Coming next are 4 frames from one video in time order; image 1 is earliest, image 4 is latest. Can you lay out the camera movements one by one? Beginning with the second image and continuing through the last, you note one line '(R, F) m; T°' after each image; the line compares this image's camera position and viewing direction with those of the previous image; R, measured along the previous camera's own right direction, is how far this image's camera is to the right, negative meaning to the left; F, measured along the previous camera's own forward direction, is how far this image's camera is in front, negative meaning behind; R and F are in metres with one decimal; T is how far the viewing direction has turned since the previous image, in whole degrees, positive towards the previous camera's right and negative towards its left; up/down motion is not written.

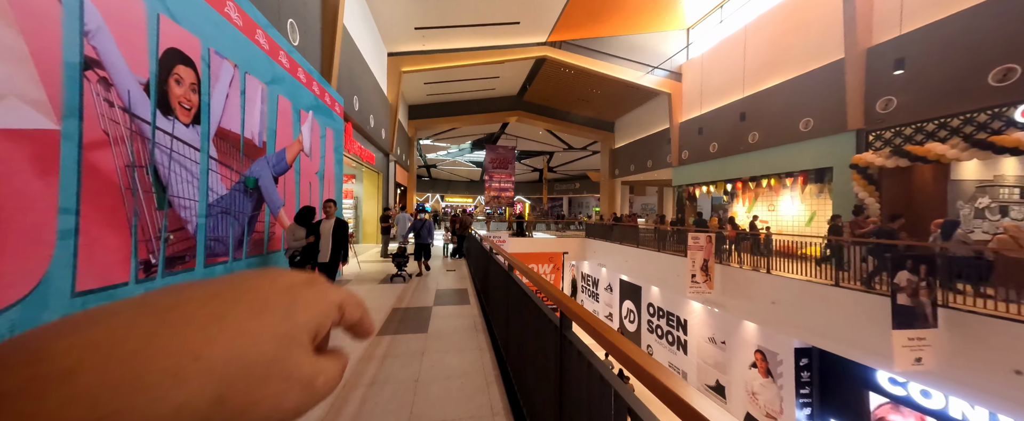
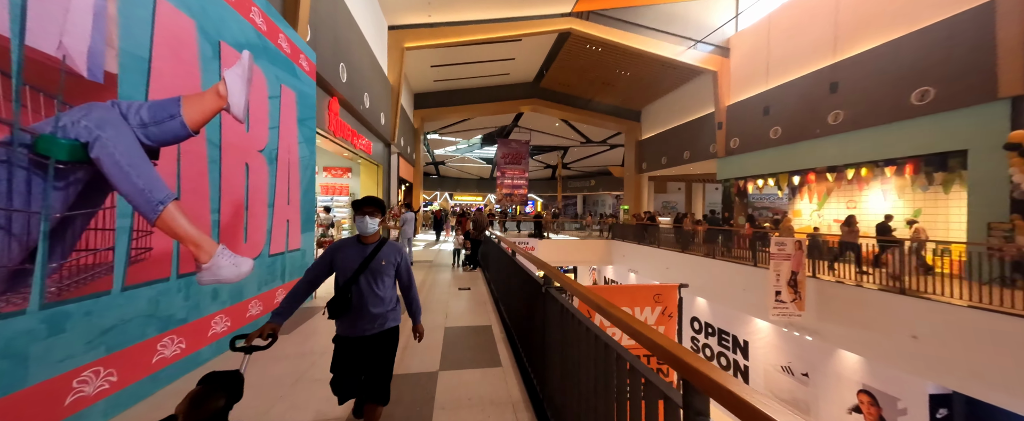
(-0.4, +1.6) m; -1°
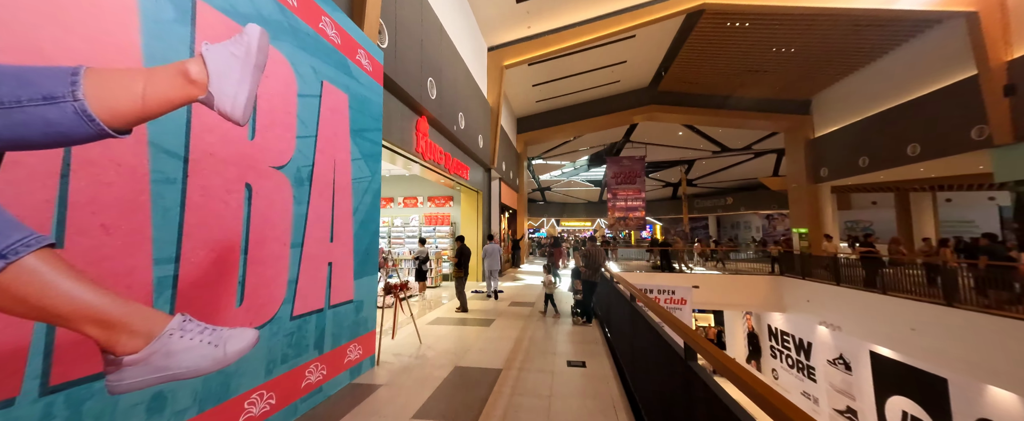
(-0.2, +1.5) m; -19°
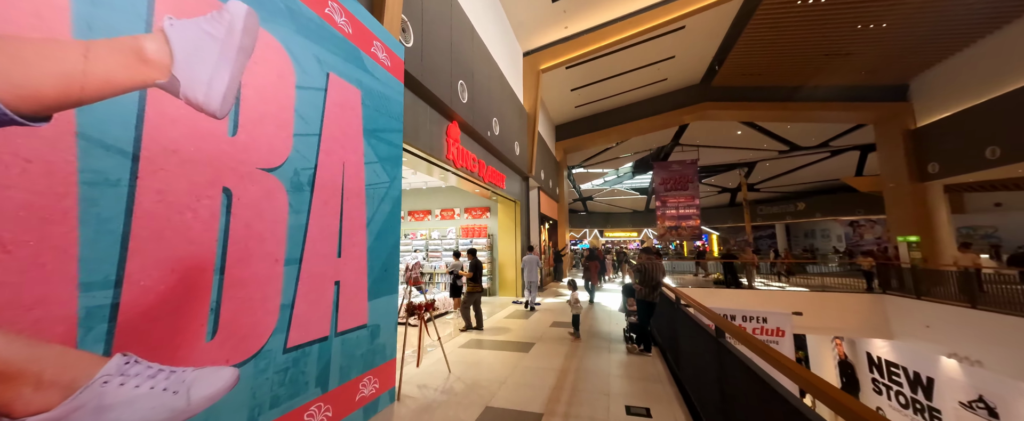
(0.0, +0.5) m; -7°
